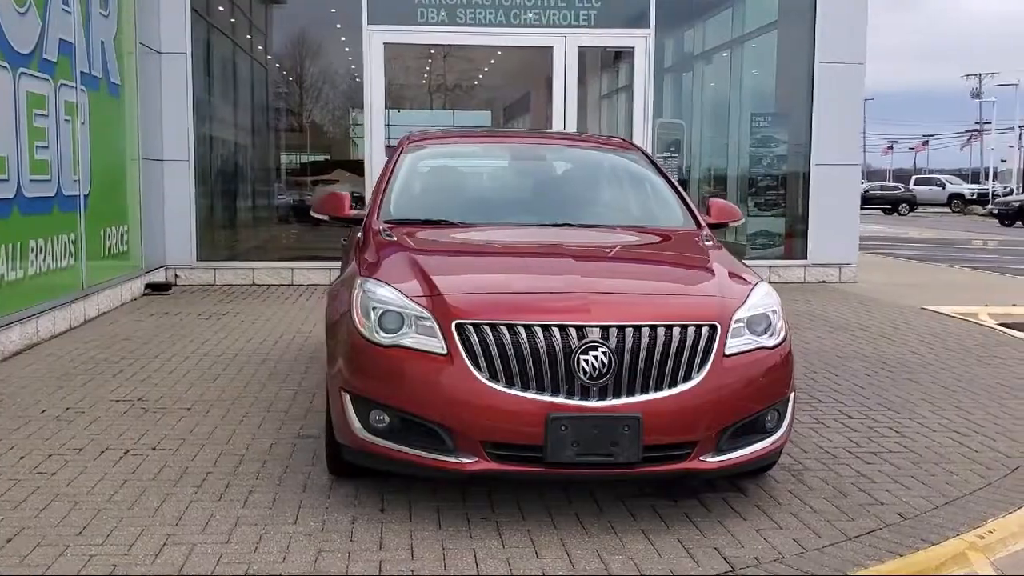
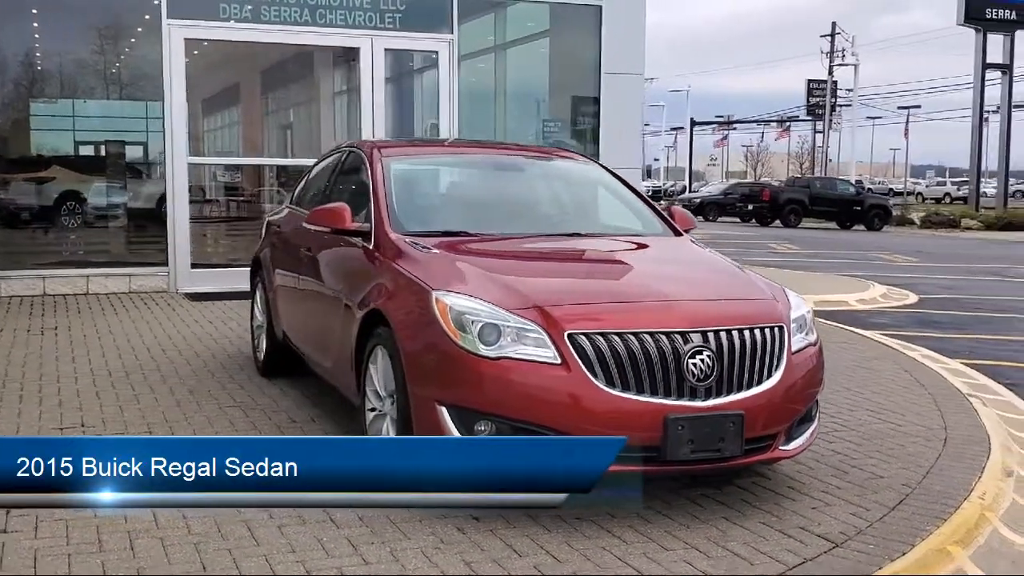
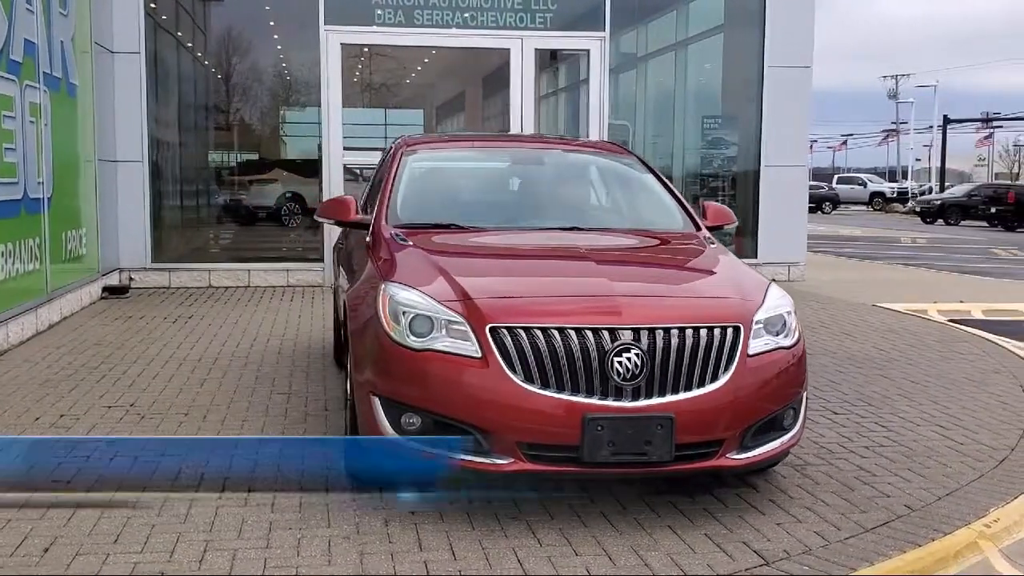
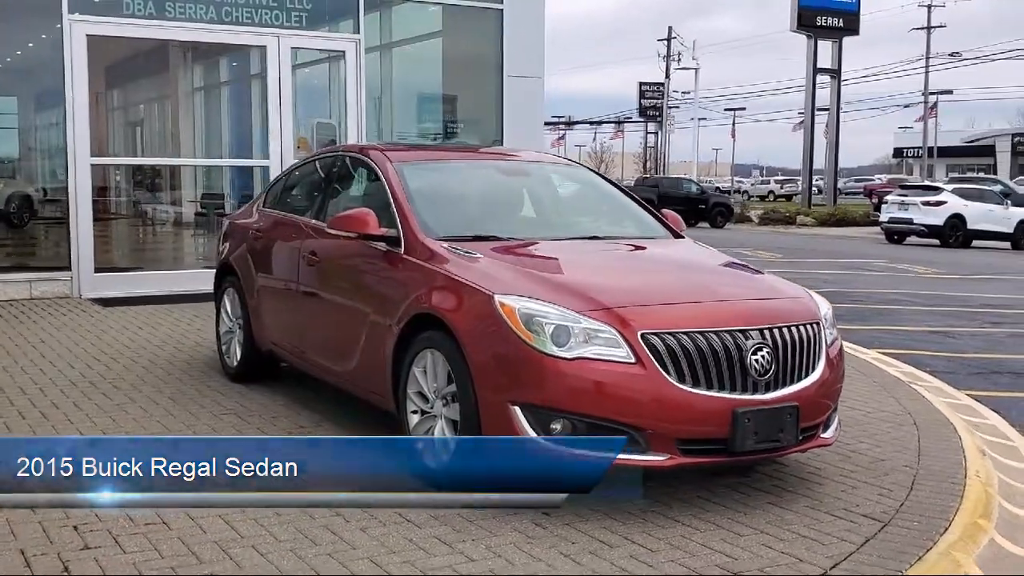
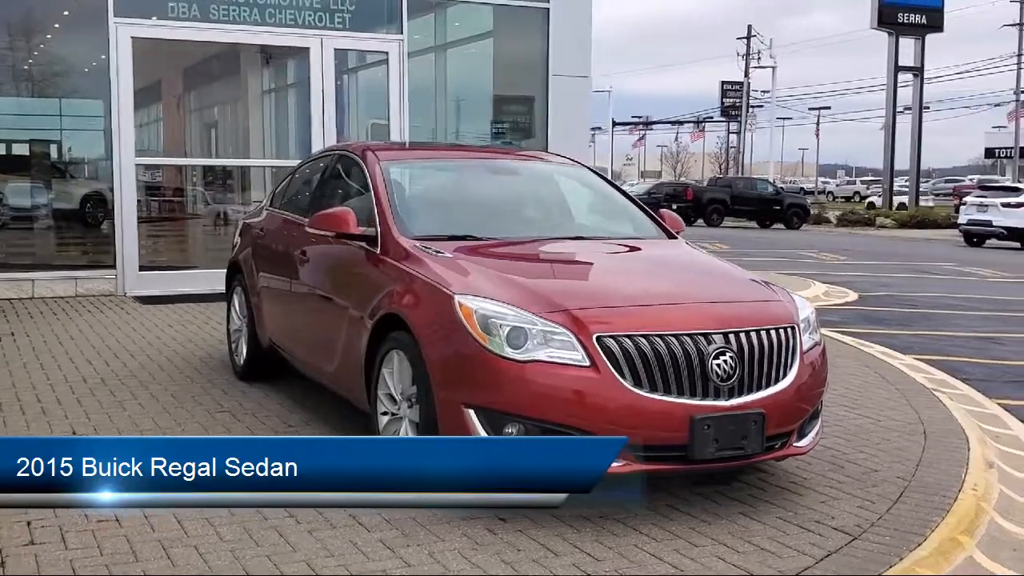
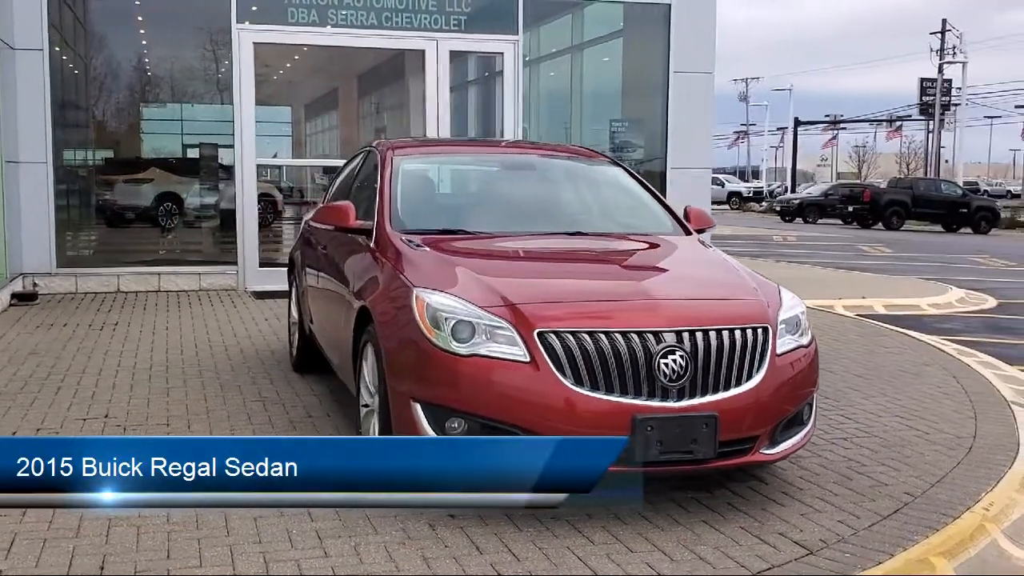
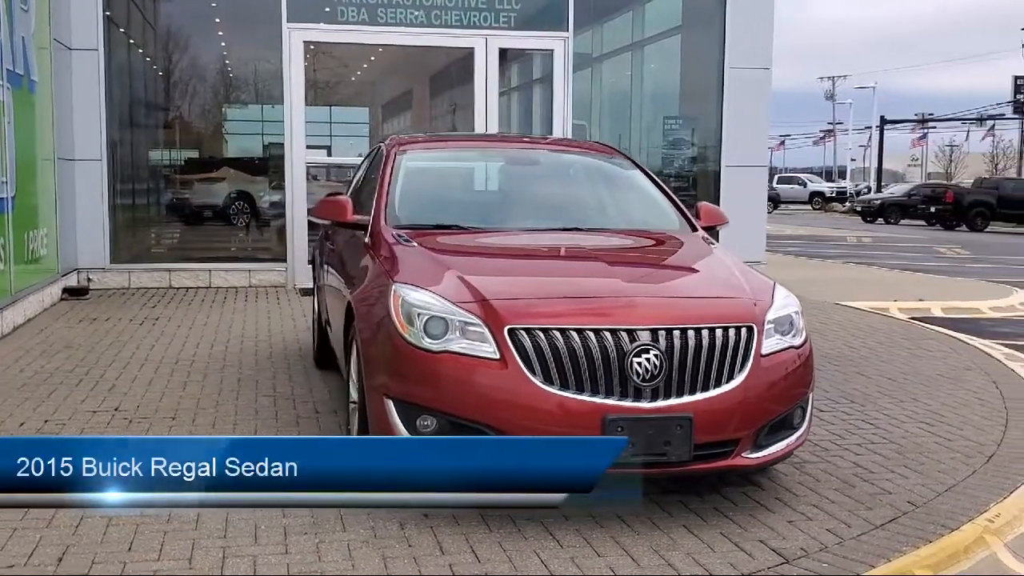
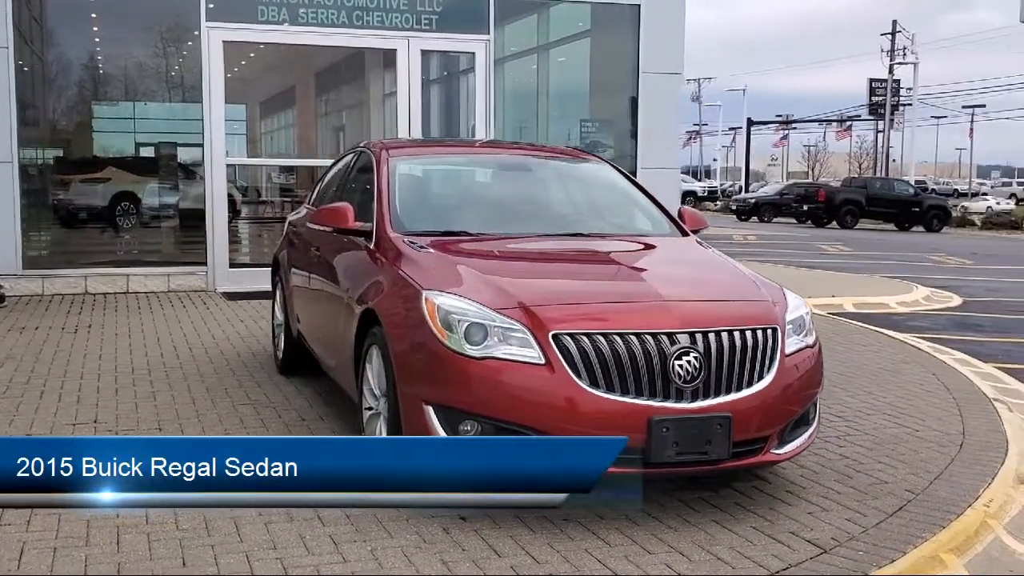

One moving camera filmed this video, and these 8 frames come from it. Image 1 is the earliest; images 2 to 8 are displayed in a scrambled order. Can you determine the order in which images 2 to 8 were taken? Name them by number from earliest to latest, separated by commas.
3, 7, 6, 8, 2, 5, 4
